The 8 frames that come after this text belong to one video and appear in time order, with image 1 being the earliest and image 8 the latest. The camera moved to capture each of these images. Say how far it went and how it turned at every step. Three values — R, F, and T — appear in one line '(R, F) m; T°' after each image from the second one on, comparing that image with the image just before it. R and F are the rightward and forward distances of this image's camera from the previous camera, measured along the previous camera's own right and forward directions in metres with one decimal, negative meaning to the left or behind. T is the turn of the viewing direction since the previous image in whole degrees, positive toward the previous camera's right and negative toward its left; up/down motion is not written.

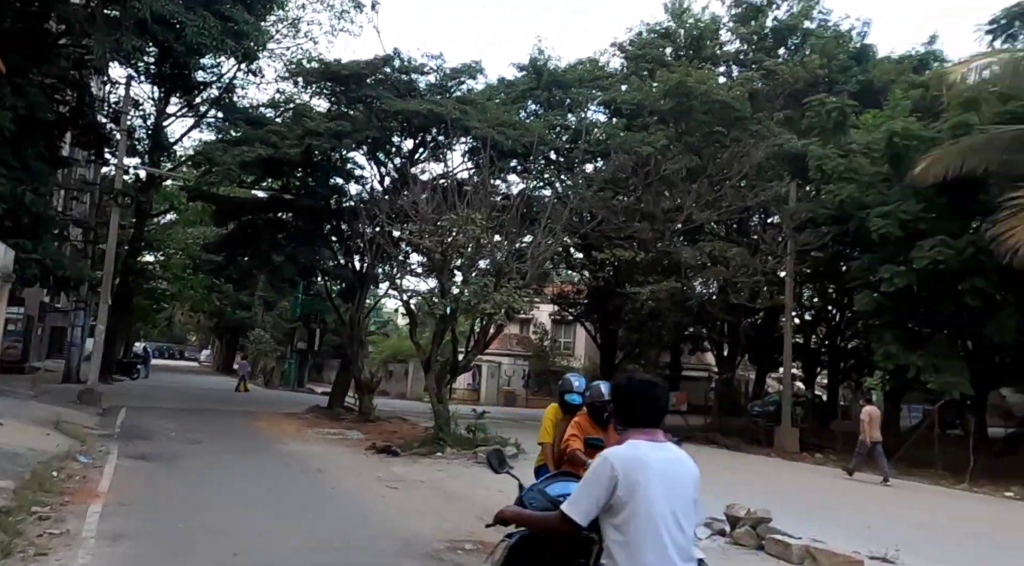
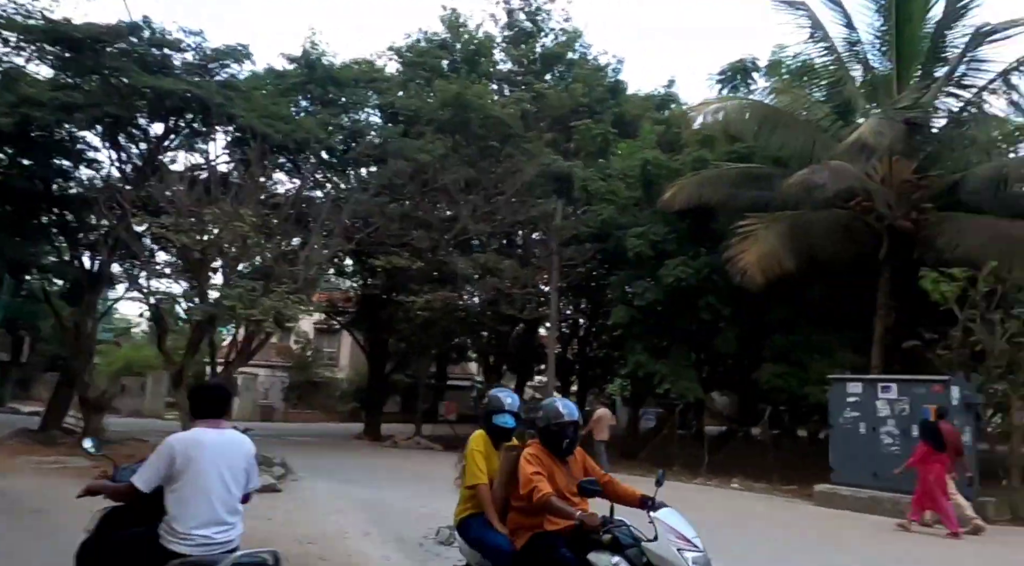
(-1.8, +0.8) m; +22°
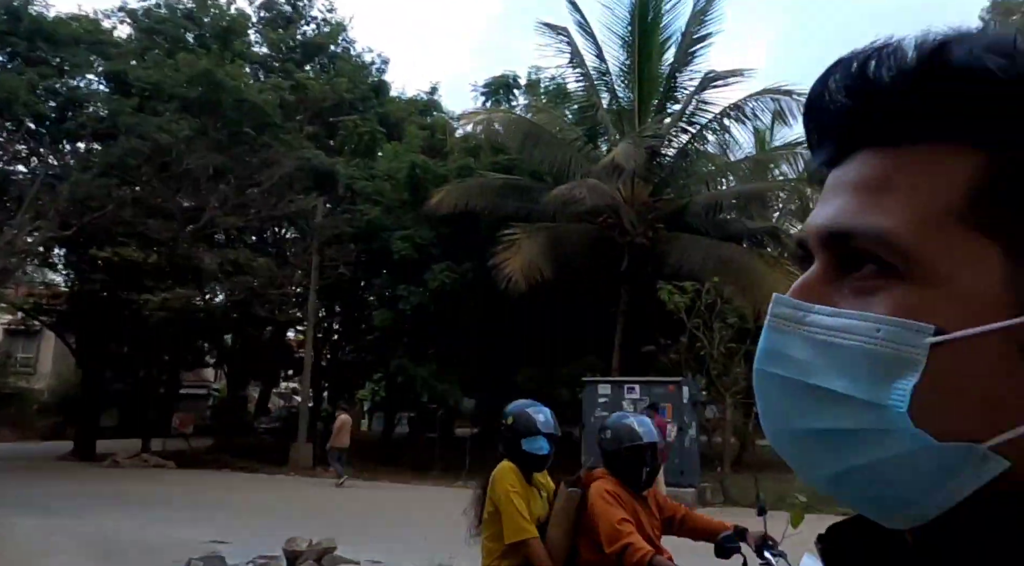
(-0.9, +0.6) m; +20°
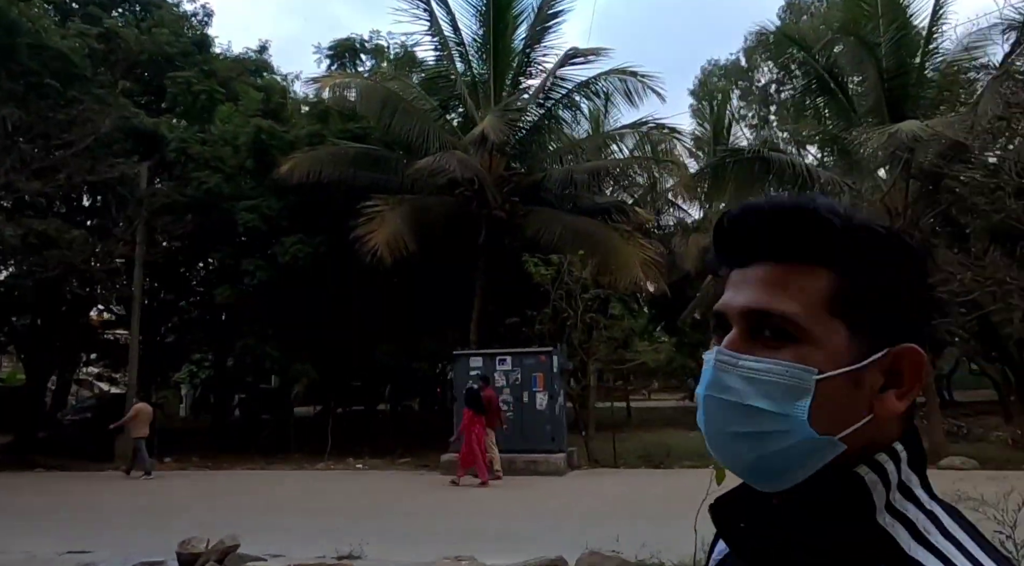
(-0.9, +0.4) m; +13°
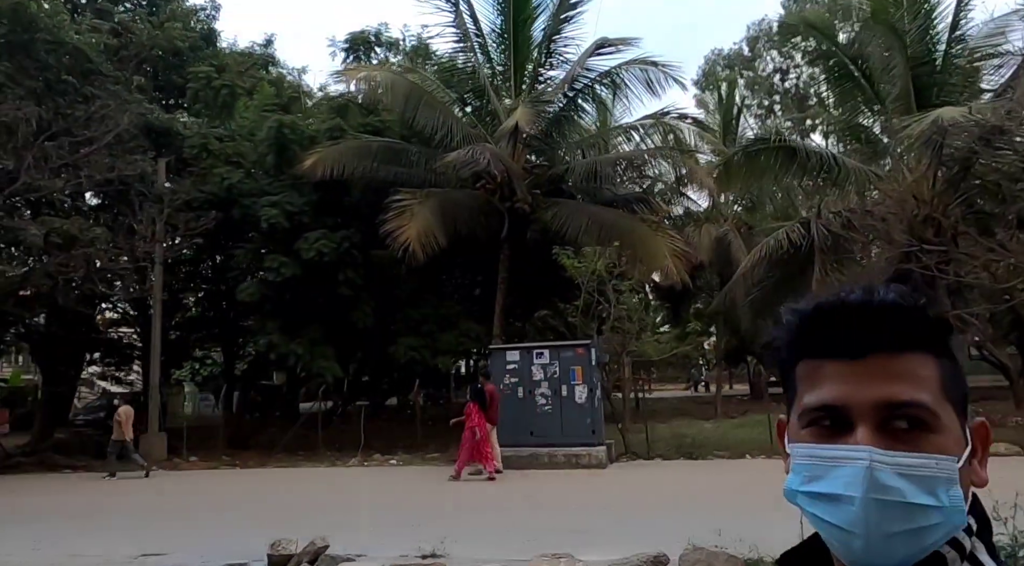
(-0.7, +0.1) m; +1°
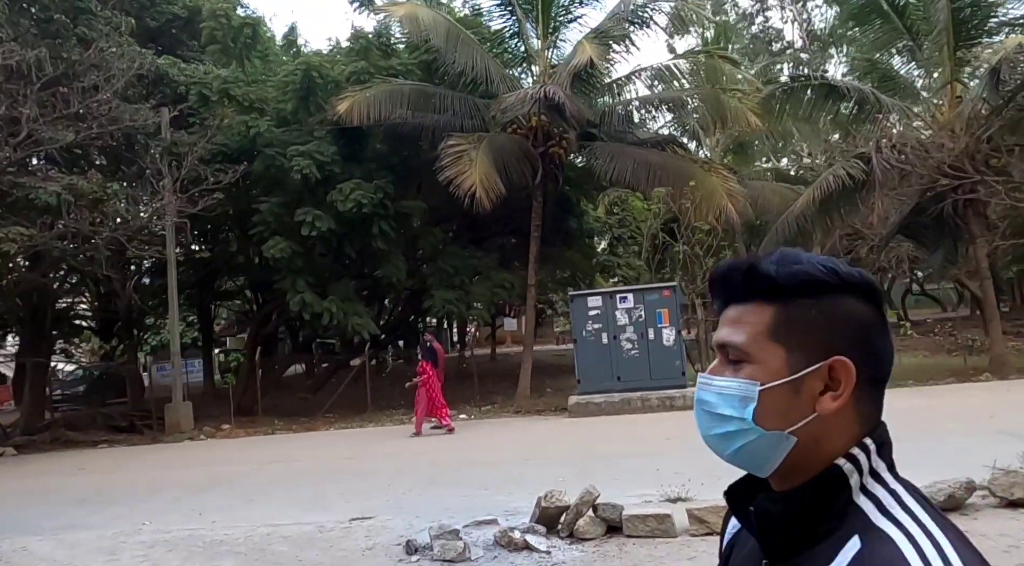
(-2.4, +0.5) m; +6°
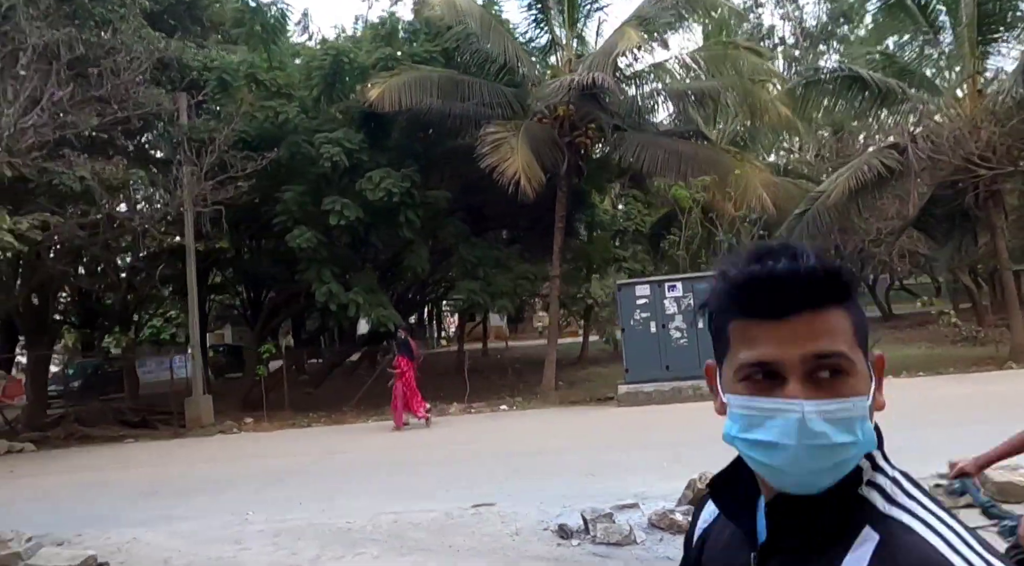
(-1.2, +0.2) m; +3°
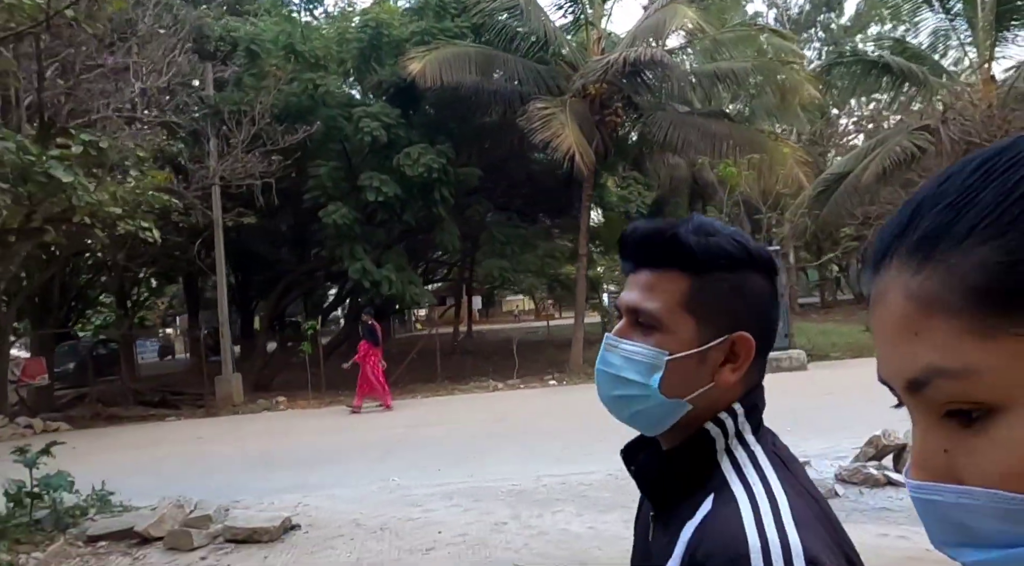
(-1.6, 0.0) m; +3°
